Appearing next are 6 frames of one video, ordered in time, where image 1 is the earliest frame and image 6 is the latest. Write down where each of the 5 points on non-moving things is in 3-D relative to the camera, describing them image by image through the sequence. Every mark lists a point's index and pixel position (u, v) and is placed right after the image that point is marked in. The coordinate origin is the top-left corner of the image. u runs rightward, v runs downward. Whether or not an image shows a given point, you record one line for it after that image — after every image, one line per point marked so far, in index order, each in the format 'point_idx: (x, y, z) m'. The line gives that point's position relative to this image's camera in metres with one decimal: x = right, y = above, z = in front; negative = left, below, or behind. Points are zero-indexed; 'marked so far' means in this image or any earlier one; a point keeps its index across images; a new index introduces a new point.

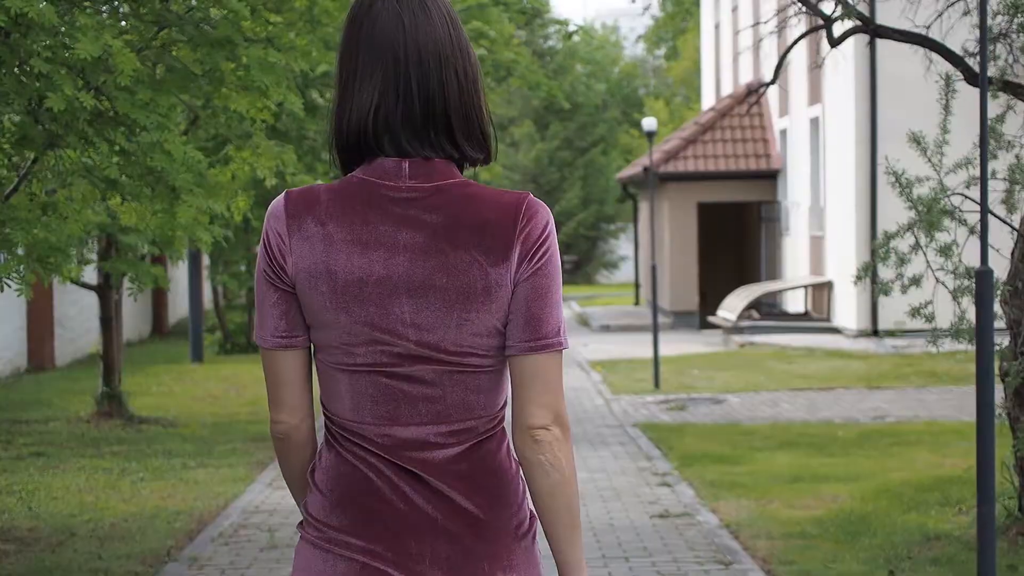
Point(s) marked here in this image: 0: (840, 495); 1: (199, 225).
0: (+2.2, -1.4, +10.0) m
1: (-2.2, +0.5, +10.4) m
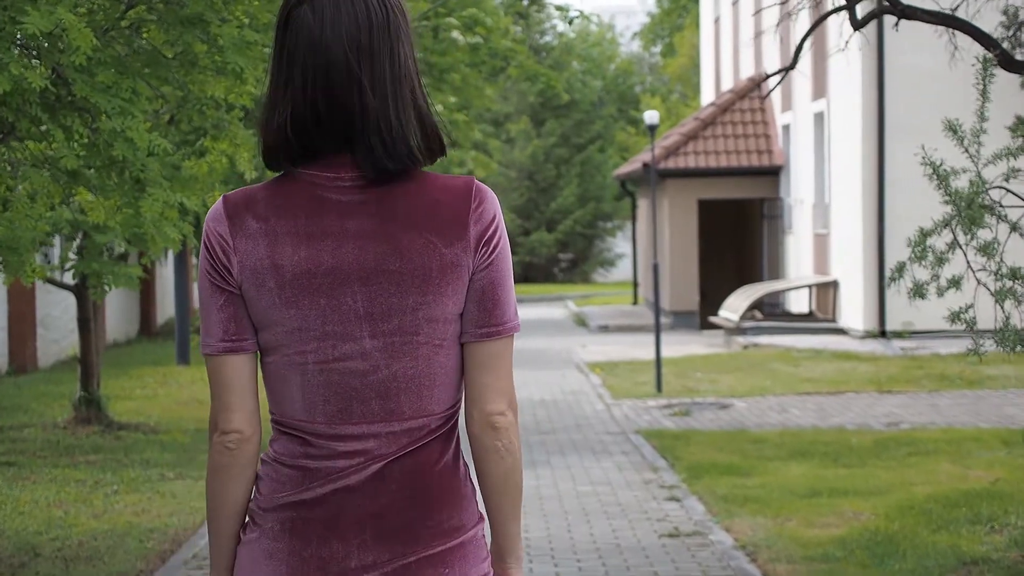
0: (+2.2, -1.4, +9.3) m
1: (-2.2, +0.5, +9.7) m
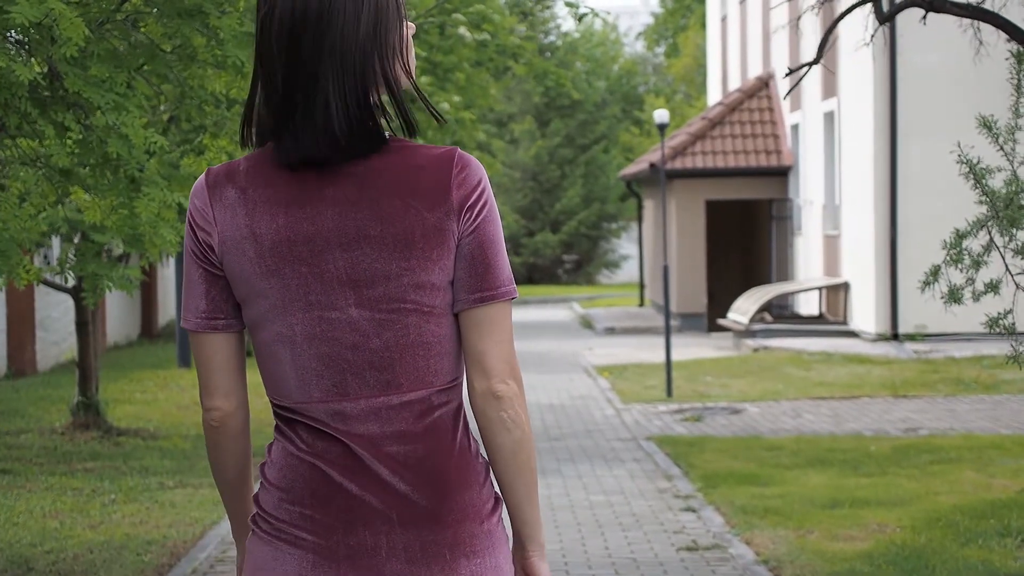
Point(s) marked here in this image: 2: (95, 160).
0: (+2.2, -1.4, +9.0) m
1: (-2.2, +0.4, +9.4) m
2: (-2.2, +0.7, +7.9) m
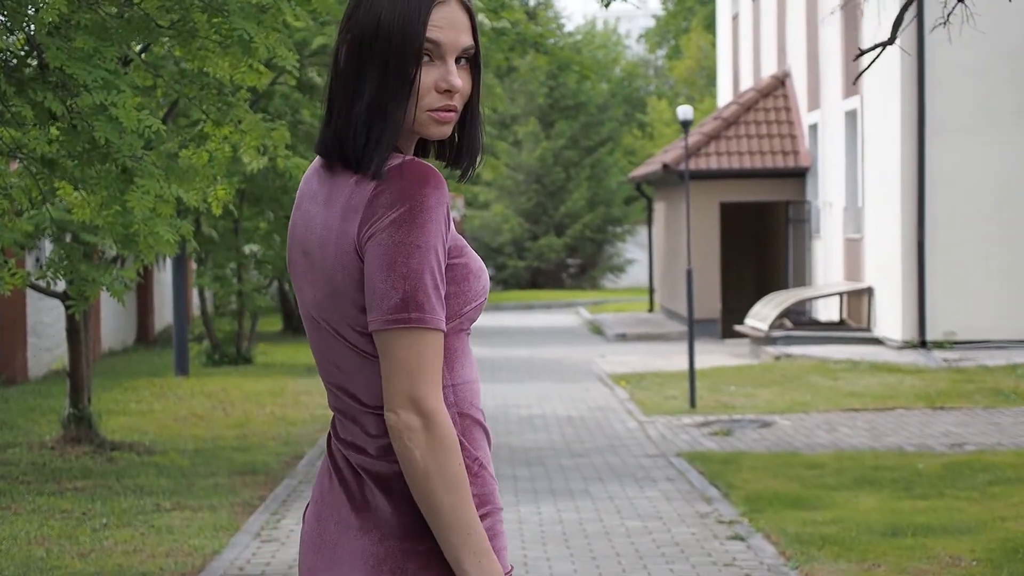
0: (+2.4, -1.4, +8.1) m
1: (-2.0, +0.4, +8.5) m
2: (-2.0, +0.7, +7.1) m
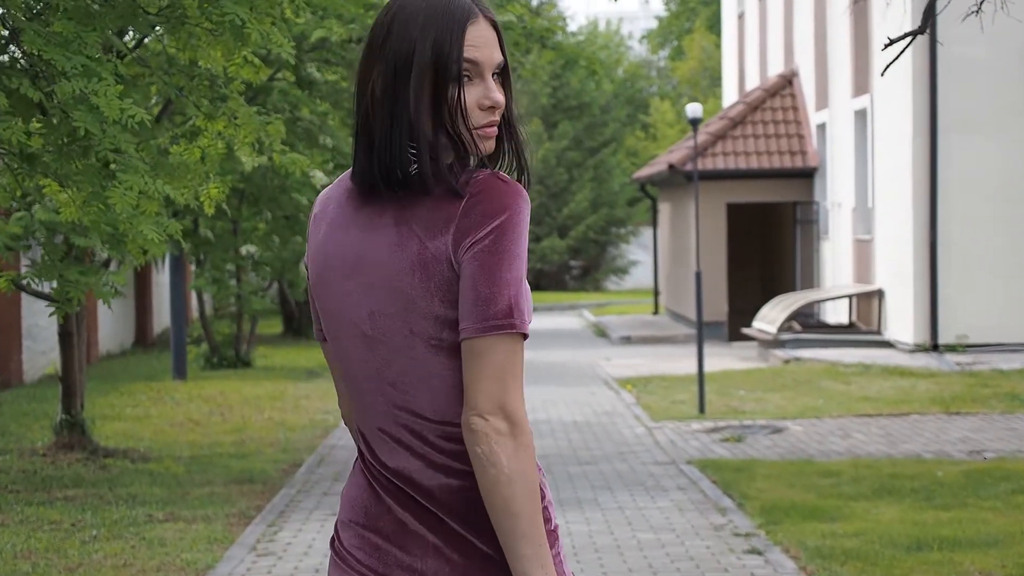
0: (+2.5, -1.5, +7.7) m
1: (-1.9, +0.4, +8.1) m
2: (-2.0, +0.6, +6.7) m
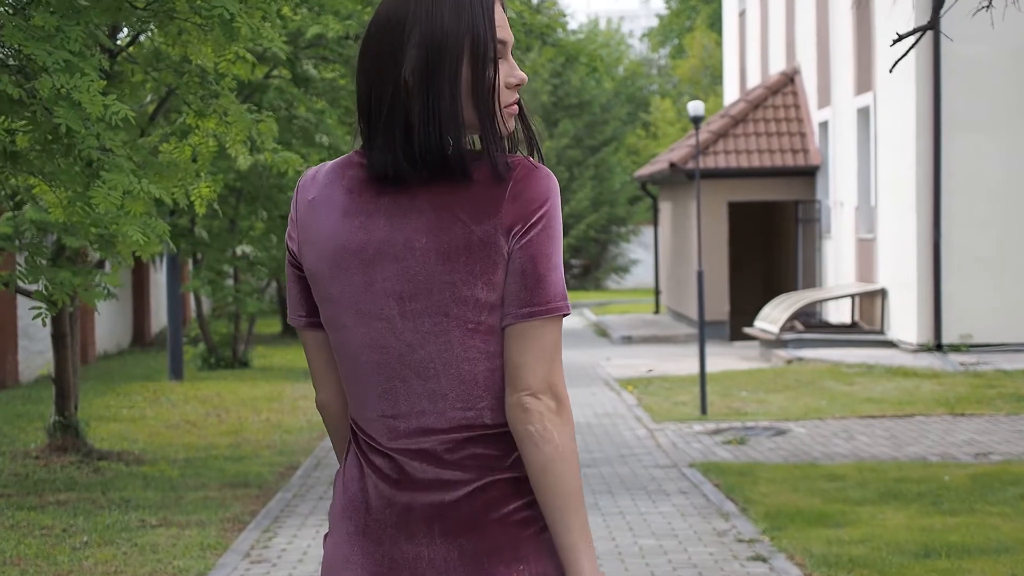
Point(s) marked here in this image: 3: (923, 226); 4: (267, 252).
0: (+2.5, -1.5, +7.5) m
1: (-2.0, +0.4, +7.9) m
2: (-2.0, +0.6, +6.5) m
3: (+5.4, +0.8, +19.7) m
4: (-3.2, +0.5, +19.9) m
